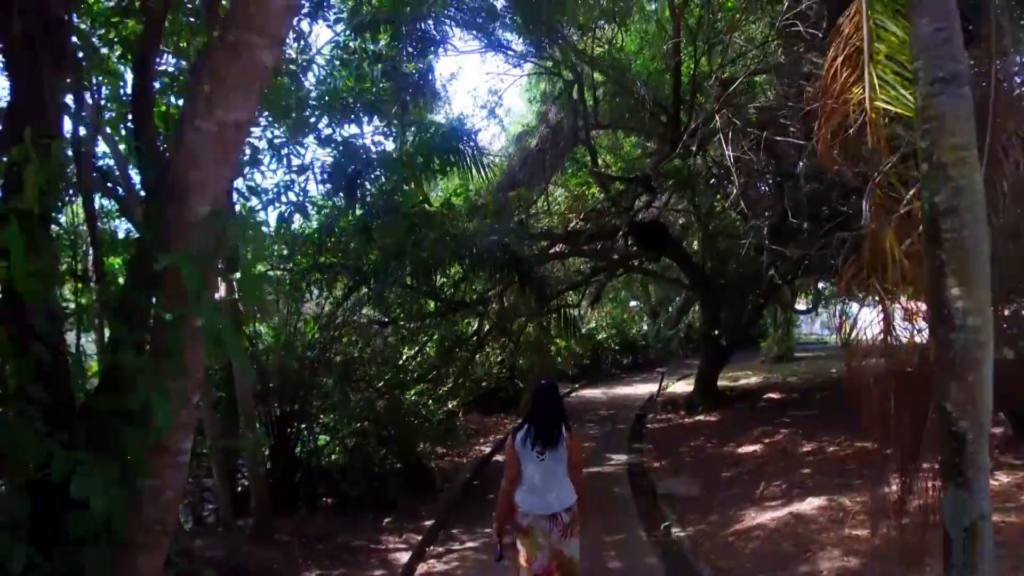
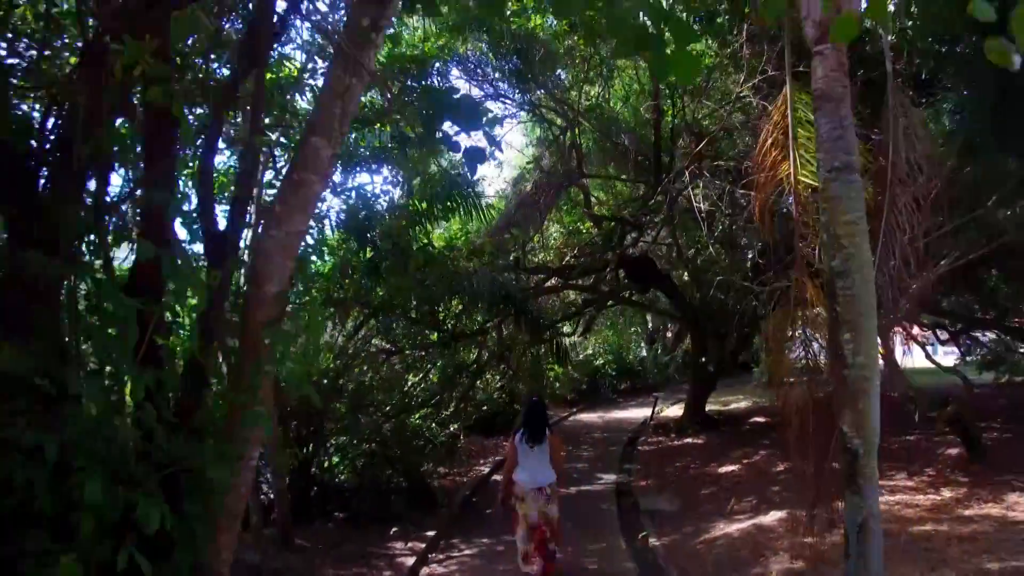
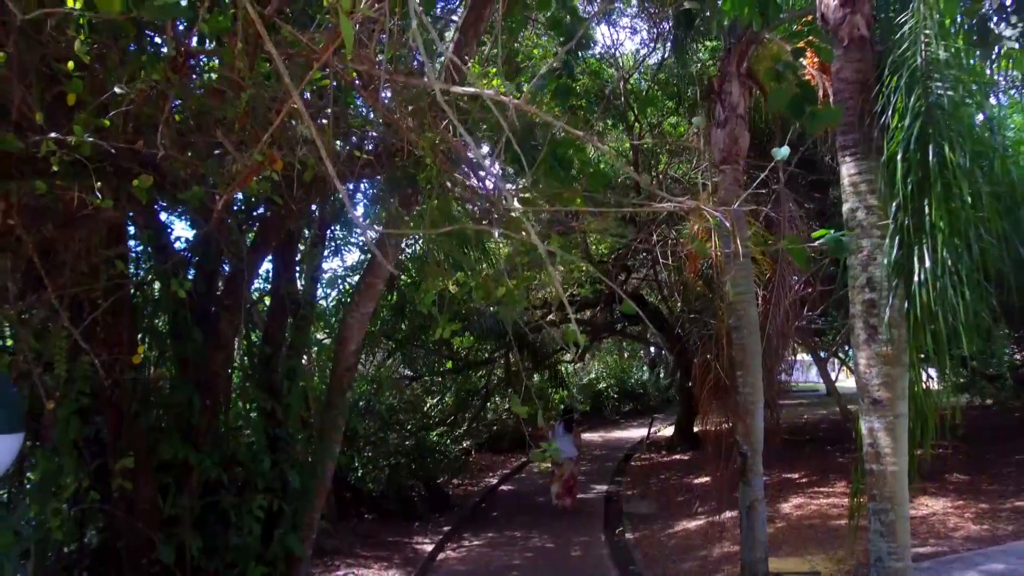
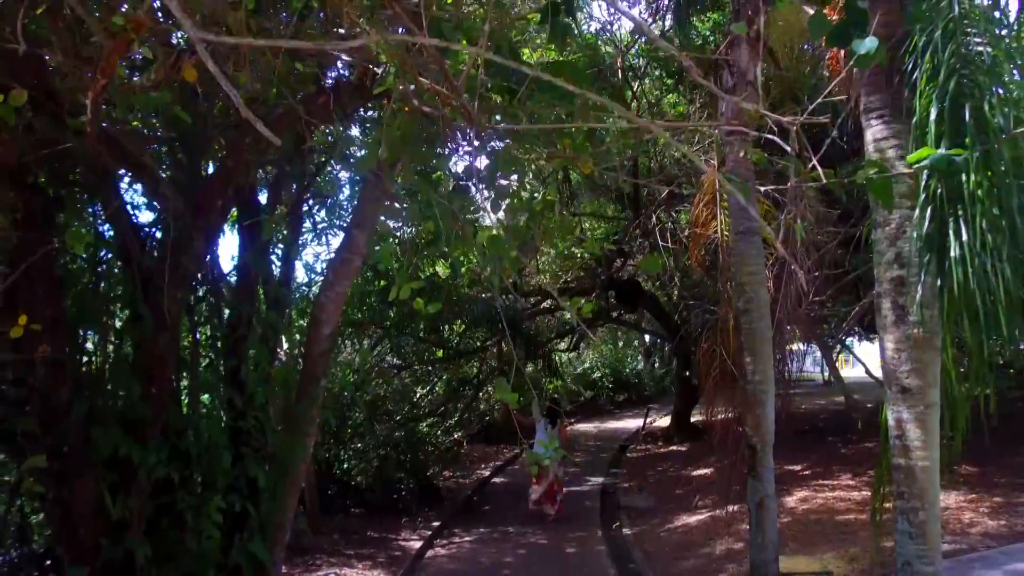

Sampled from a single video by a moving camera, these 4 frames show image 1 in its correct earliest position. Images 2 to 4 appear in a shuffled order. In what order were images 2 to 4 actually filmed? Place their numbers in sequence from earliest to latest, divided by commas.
2, 4, 3
